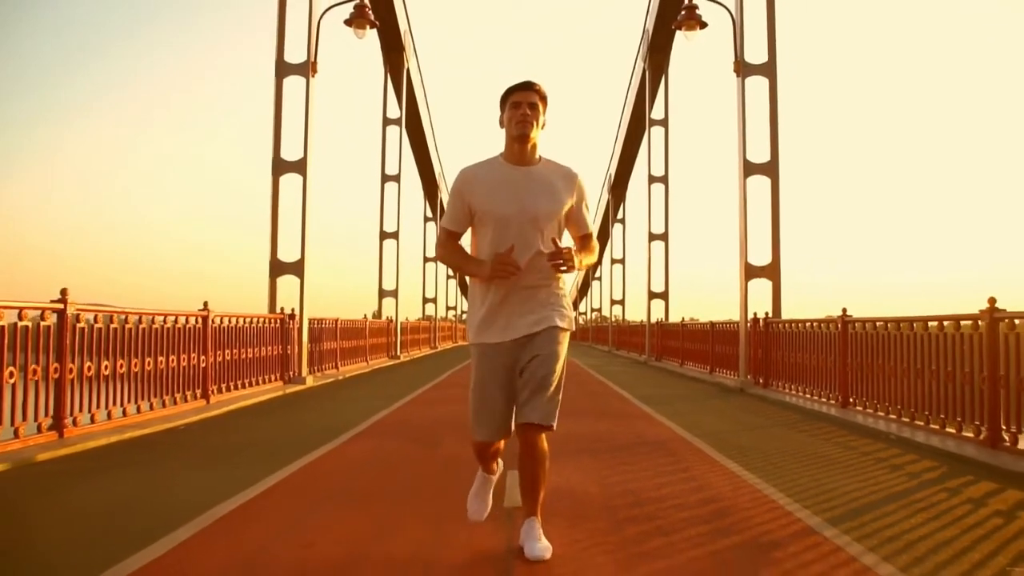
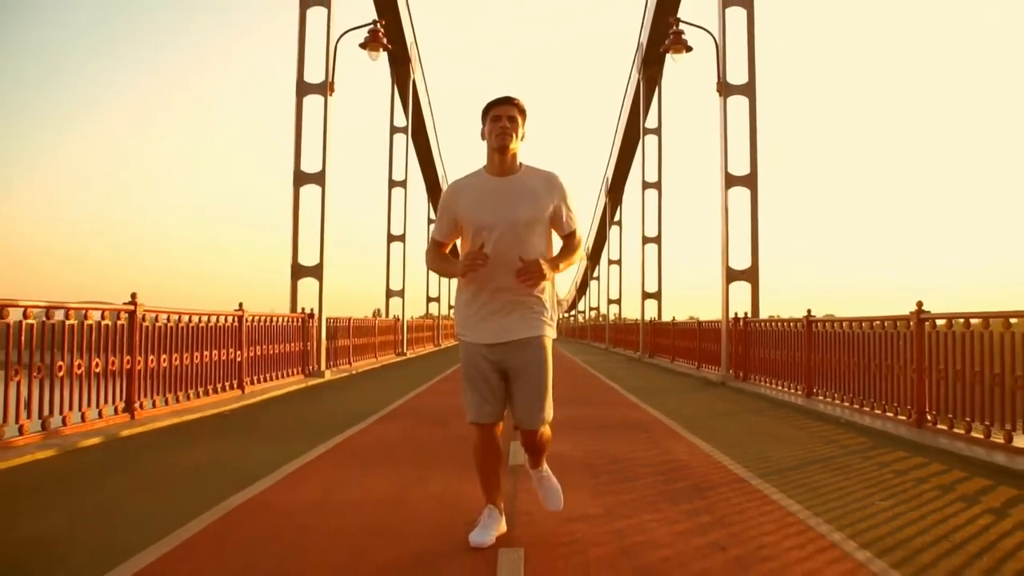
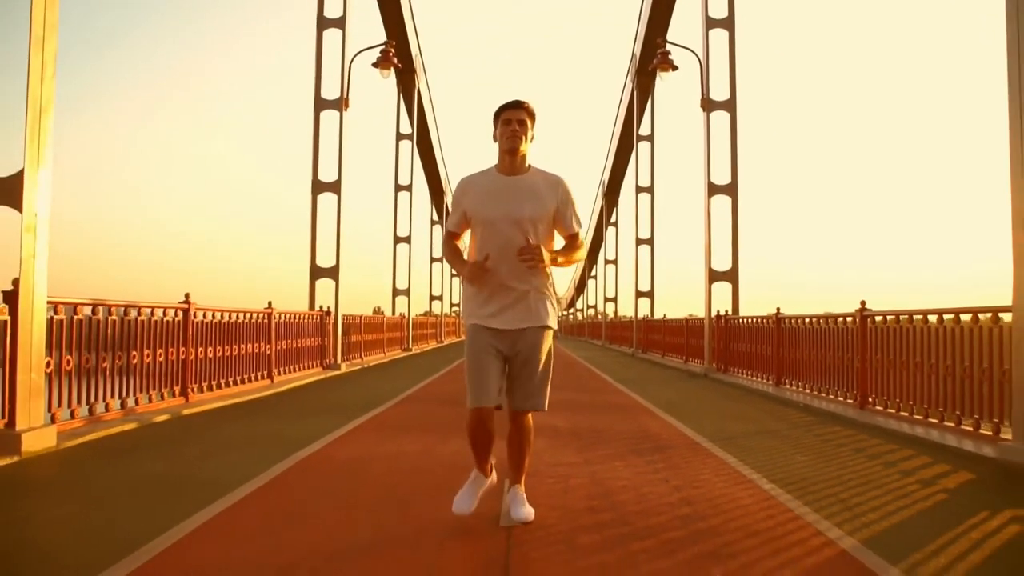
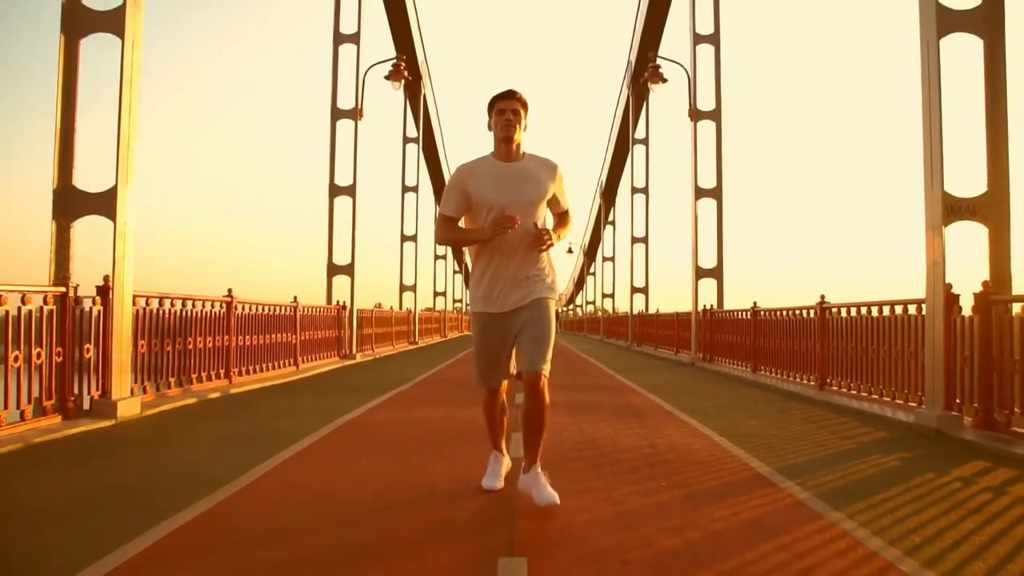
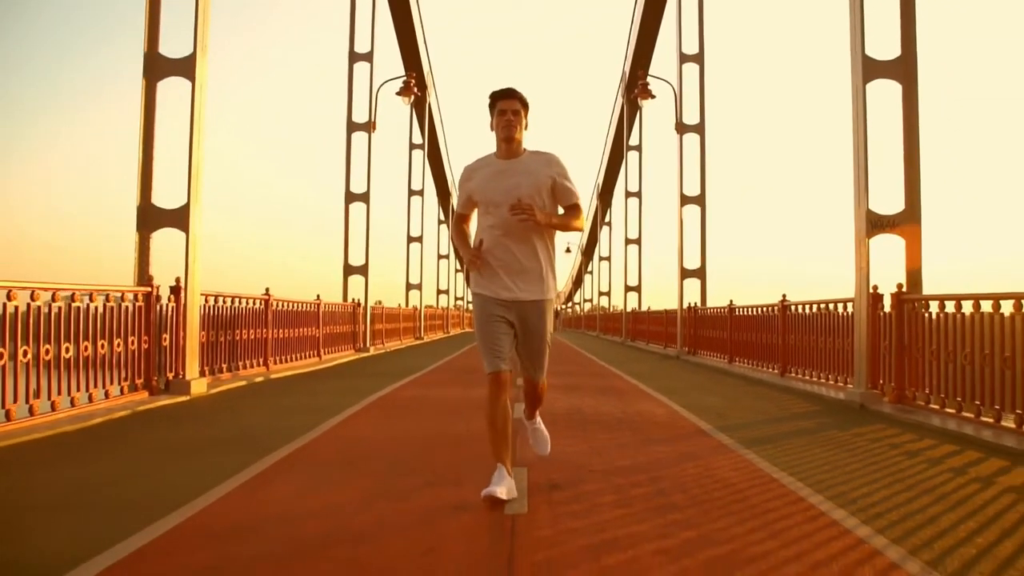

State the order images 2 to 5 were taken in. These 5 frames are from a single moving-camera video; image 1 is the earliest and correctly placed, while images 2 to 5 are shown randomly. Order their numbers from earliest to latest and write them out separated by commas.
2, 3, 4, 5
